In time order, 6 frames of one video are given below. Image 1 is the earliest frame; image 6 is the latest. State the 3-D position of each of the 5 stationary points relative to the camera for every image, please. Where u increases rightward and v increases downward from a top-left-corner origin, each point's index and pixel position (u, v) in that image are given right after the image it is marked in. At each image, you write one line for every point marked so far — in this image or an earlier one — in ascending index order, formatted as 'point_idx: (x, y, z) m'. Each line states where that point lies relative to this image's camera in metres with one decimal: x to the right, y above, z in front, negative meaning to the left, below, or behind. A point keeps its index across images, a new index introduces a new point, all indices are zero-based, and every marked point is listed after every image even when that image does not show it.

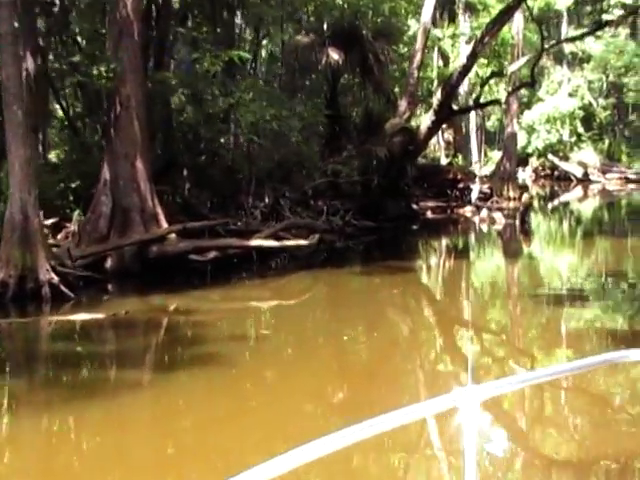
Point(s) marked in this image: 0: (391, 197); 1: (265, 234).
0: (+1.1, +0.7, +19.5) m
1: (-0.6, +0.1, +12.8) m
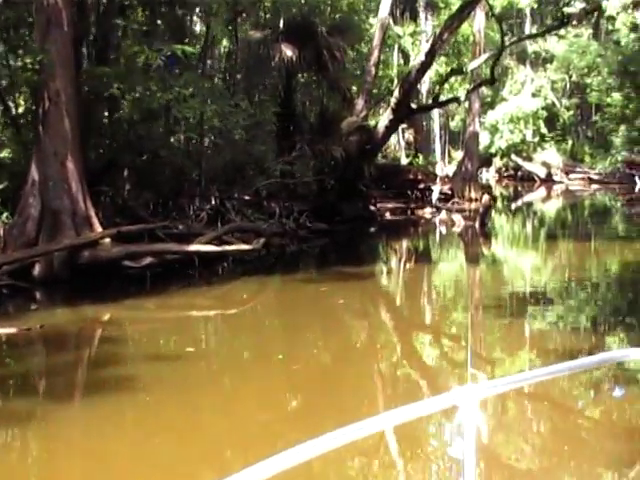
0: (+0.4, +0.7, +18.9) m
1: (-1.2, 0.0, +12.2) m
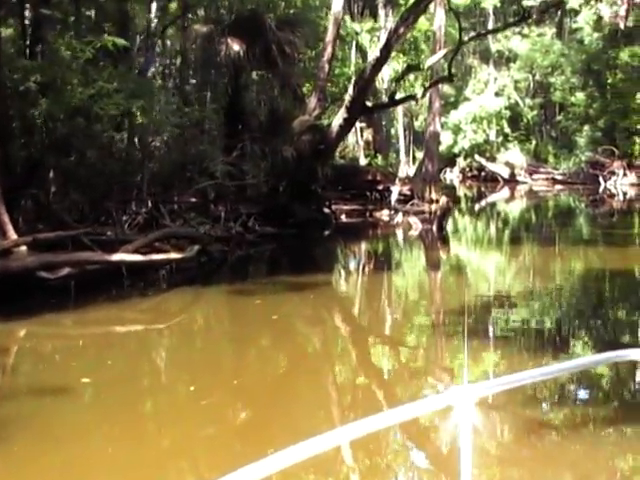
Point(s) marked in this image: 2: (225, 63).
0: (-0.3, +0.6, +18.2) m
1: (-1.7, 0.0, +11.4) m
2: (-1.3, +2.5, +16.6) m
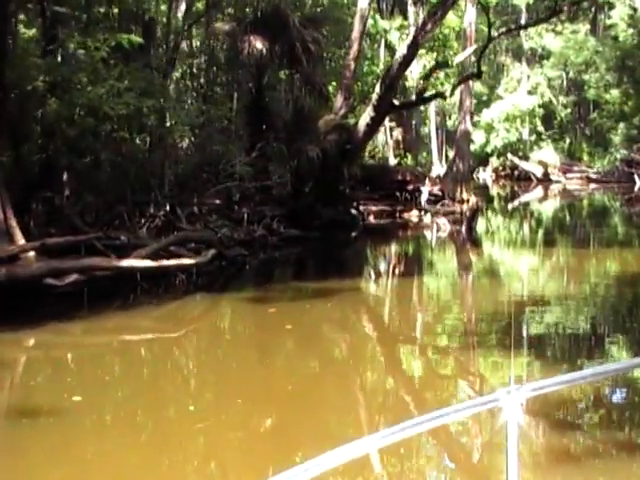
0: (+0.1, +0.6, +17.8) m
1: (-1.5, -0.1, +11.0) m
2: (-1.0, +2.4, +16.3) m
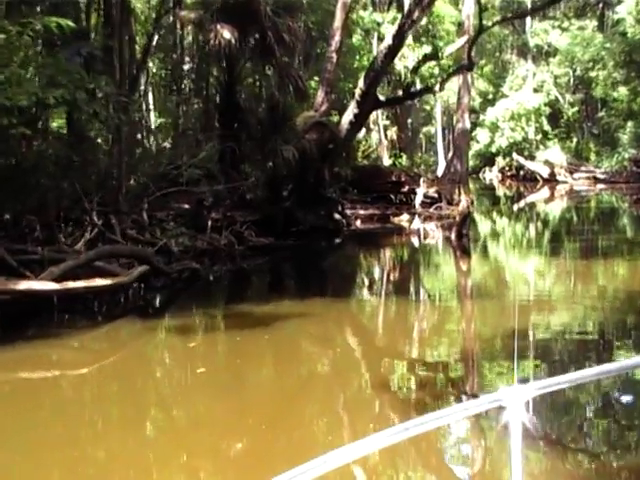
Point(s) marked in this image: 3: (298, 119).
0: (-0.2, +0.5, +16.4) m
1: (-1.8, -0.2, +9.7) m
2: (-1.3, +2.3, +14.9) m
3: (-0.3, +1.6, +15.5) m
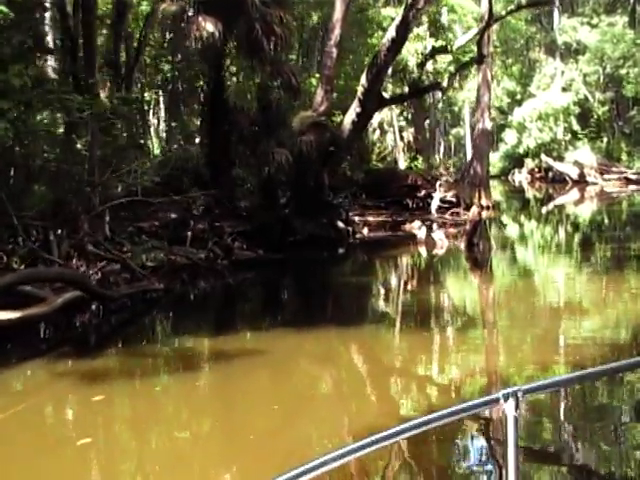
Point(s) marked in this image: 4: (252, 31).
0: (-0.2, +0.3, +15.2) m
1: (-2.0, -0.3, +8.5) m
2: (-1.3, +2.2, +13.7) m
3: (-0.3, +1.4, +14.3) m
4: (-0.7, +2.4, +14.1) m
